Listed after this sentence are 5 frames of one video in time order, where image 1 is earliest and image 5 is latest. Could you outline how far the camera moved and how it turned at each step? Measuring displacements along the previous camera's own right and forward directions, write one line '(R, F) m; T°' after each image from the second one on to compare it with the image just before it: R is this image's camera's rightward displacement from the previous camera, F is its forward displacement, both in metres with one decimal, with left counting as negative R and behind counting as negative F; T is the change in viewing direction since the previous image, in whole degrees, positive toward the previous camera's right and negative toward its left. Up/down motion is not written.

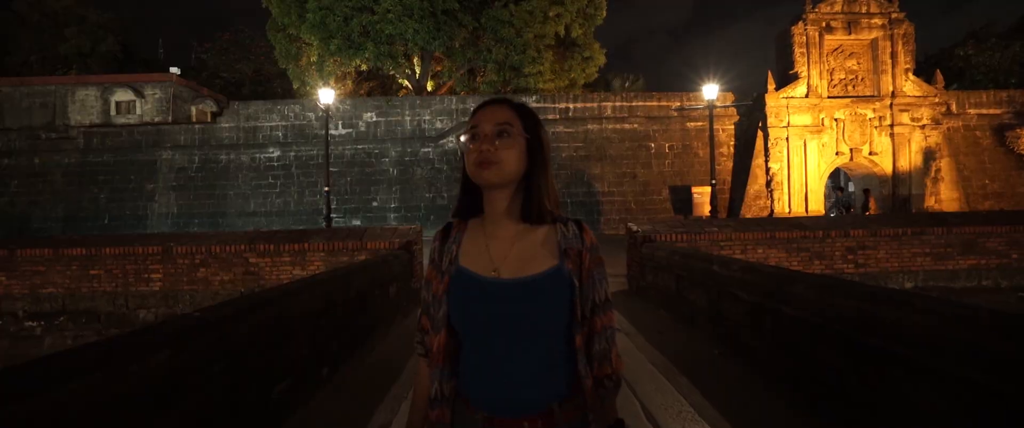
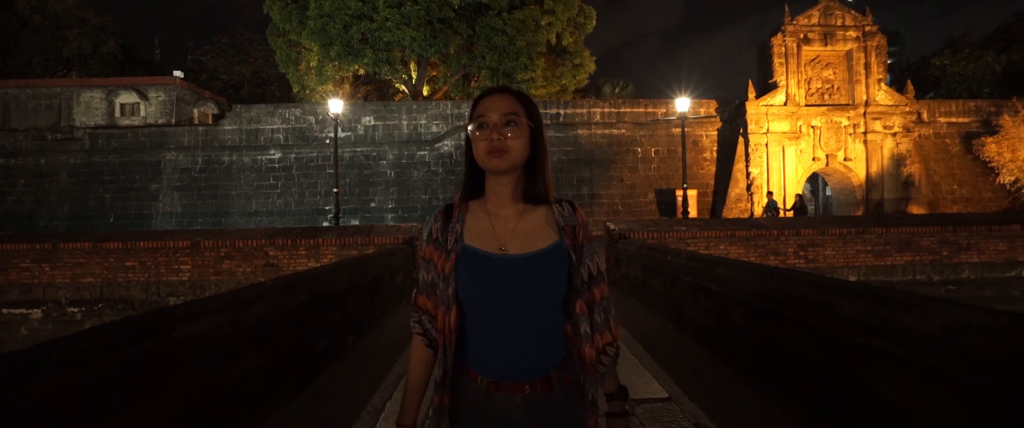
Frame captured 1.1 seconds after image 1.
(0.0, -0.8) m; +1°
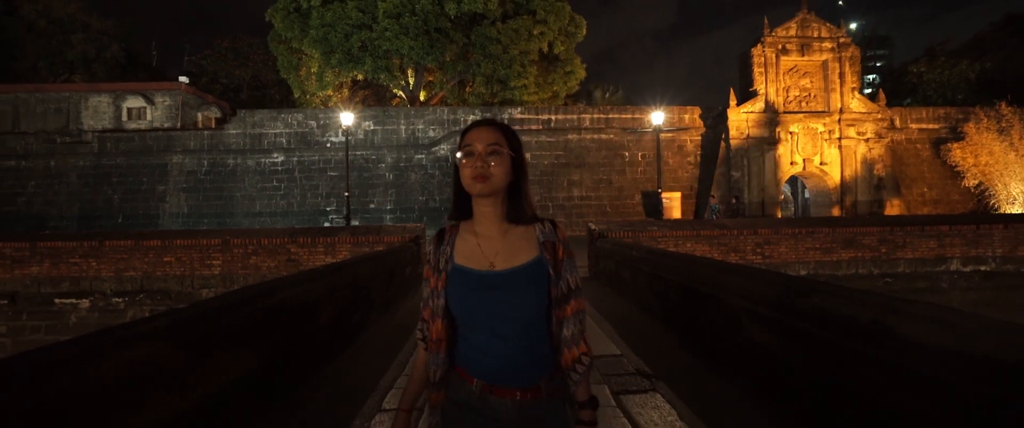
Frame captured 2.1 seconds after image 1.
(0.0, -1.0) m; +1°
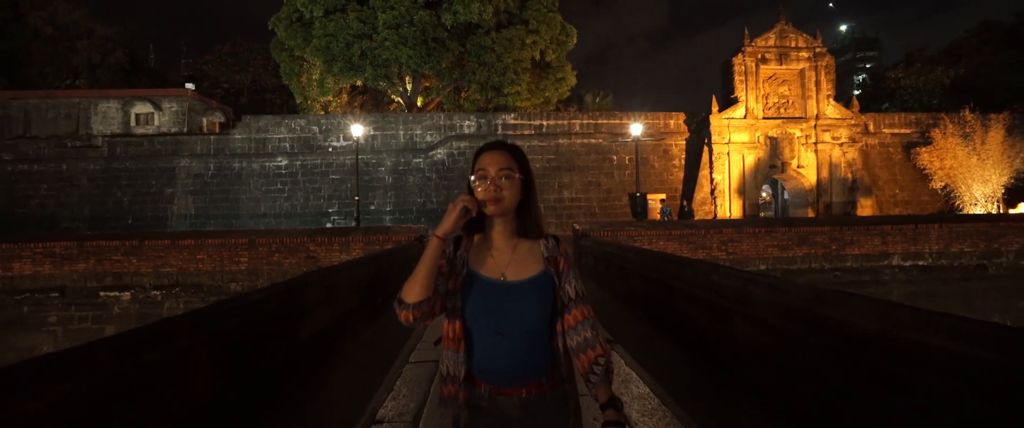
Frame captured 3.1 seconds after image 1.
(0.0, -1.1) m; +1°
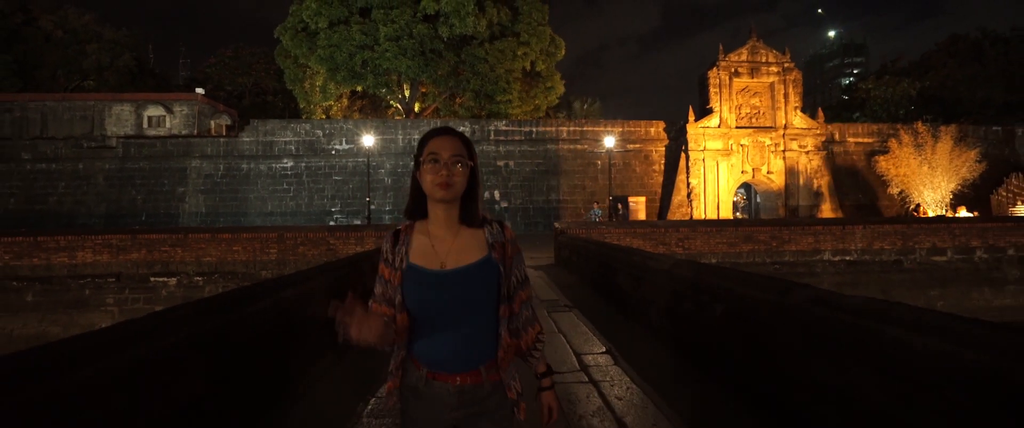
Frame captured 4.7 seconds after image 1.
(0.0, -1.7) m; +1°
